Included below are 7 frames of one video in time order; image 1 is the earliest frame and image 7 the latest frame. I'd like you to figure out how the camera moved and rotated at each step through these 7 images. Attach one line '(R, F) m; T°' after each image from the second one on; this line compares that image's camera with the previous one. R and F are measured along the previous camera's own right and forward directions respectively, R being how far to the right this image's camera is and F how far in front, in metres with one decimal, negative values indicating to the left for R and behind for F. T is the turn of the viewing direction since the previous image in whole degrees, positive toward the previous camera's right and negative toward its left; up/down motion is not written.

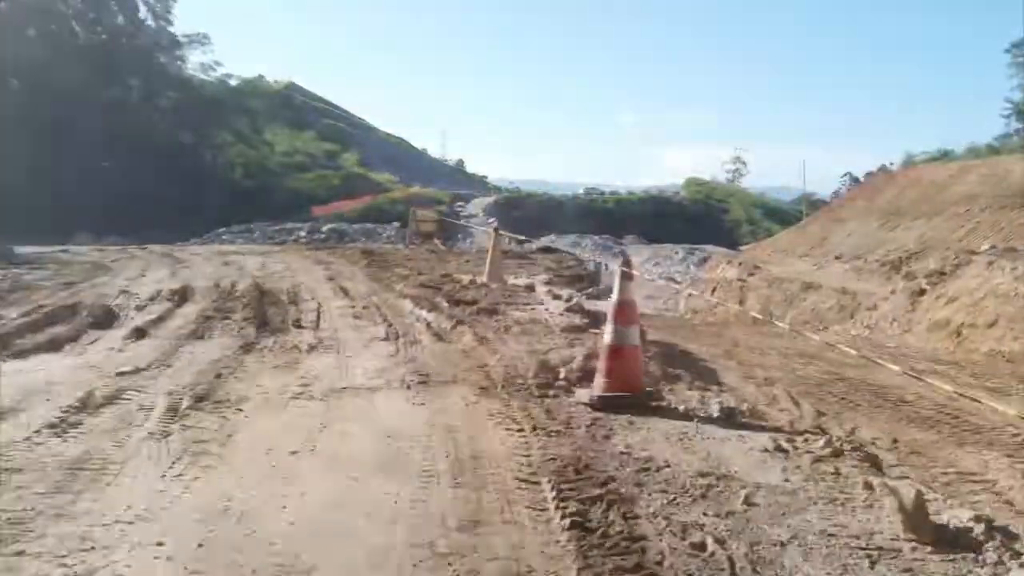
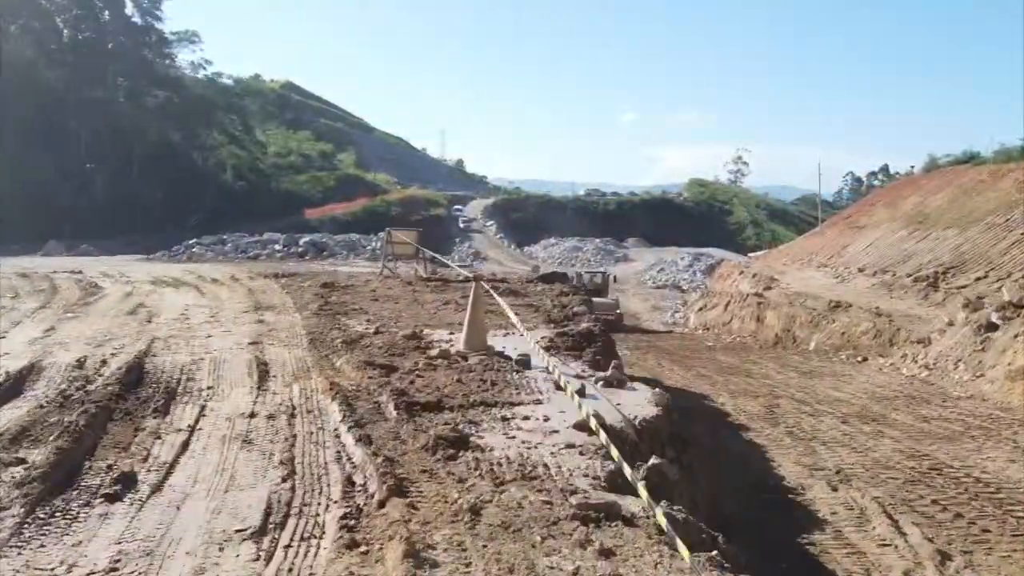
(+0.1, +1.8) m; 0°
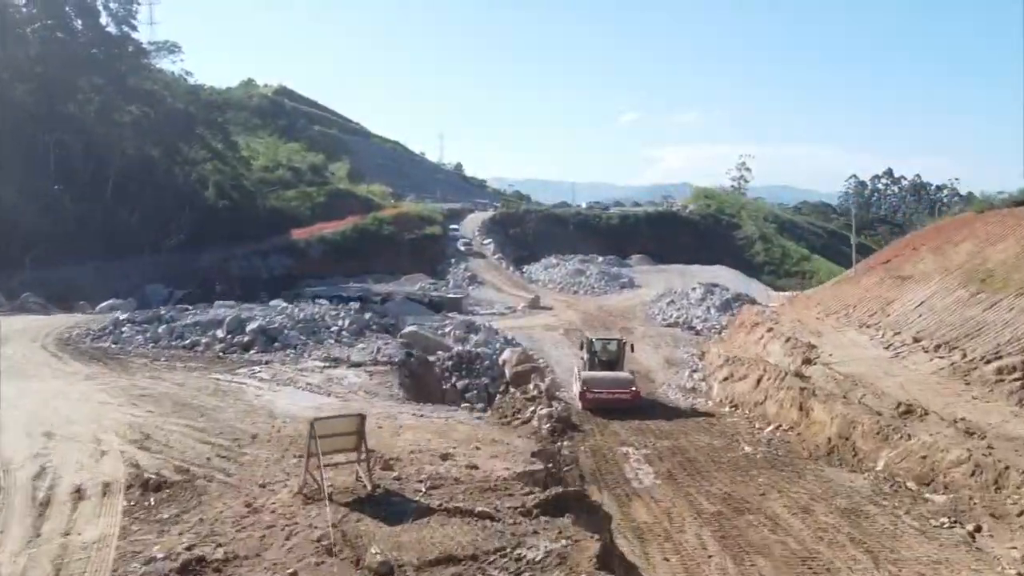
(+0.1, +3.3) m; 0°
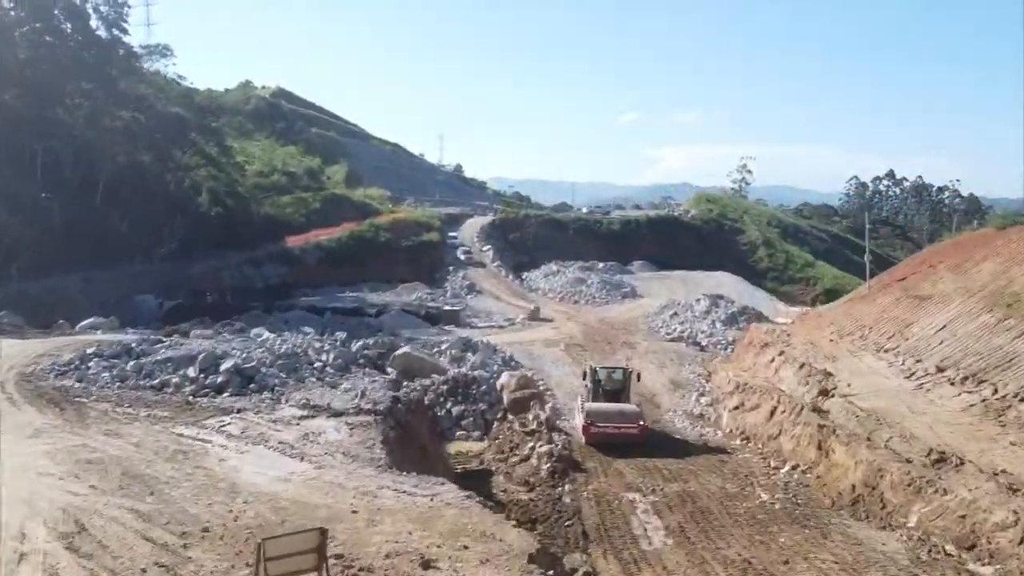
(0.0, +1.2) m; 0°
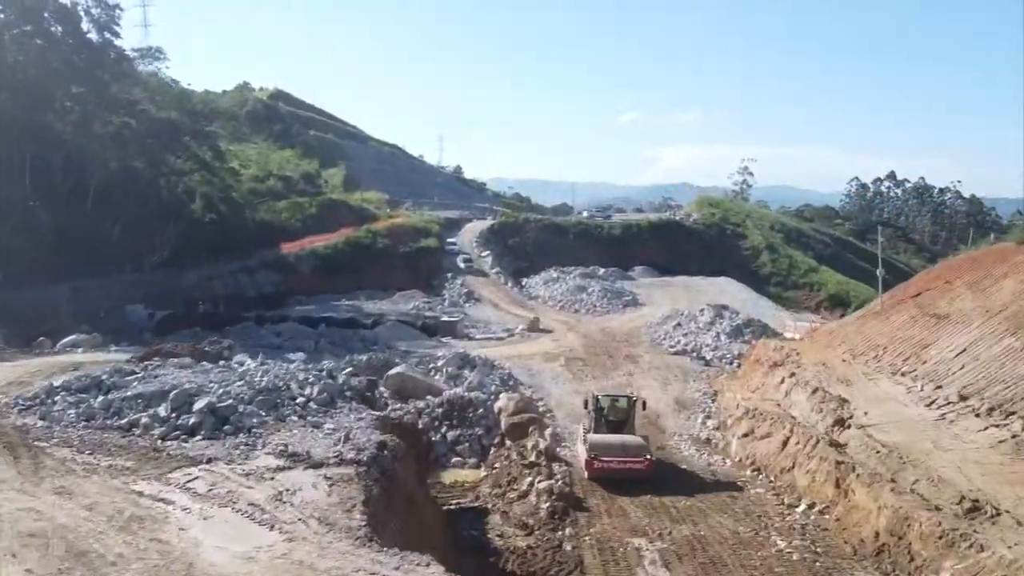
(0.0, +1.0) m; 0°
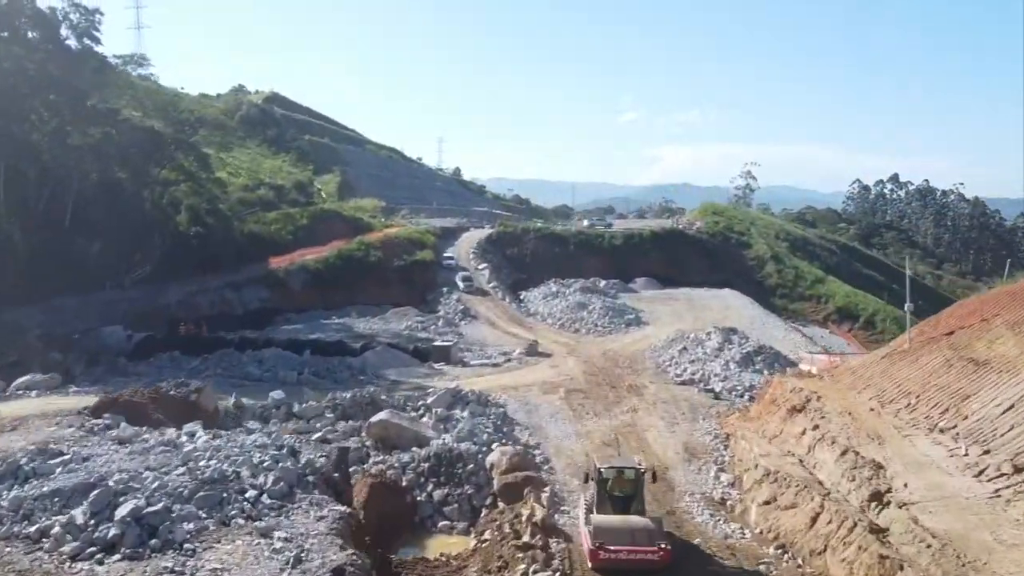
(+0.1, +2.1) m; 0°
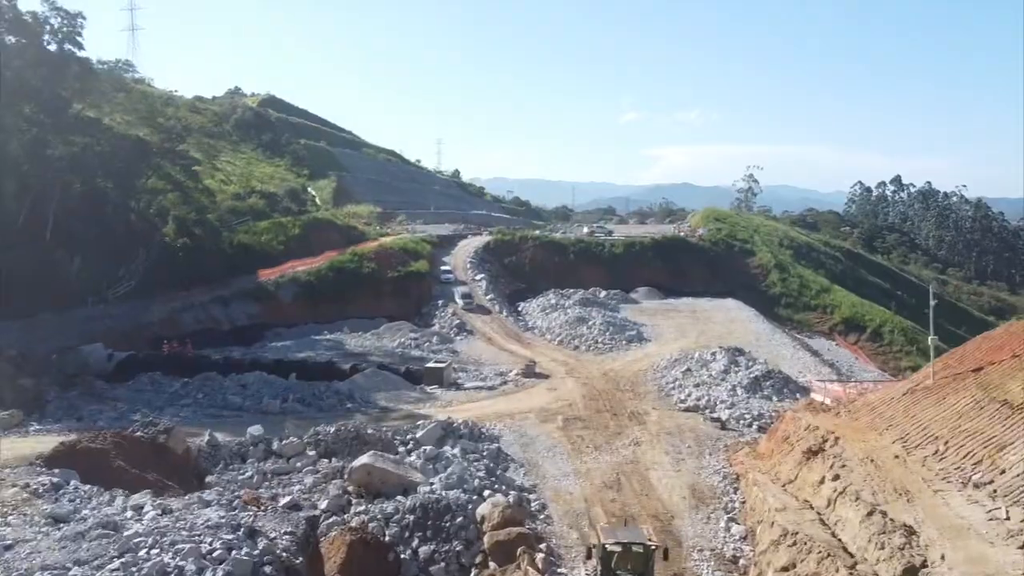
(+0.1, +1.6) m; 0°
